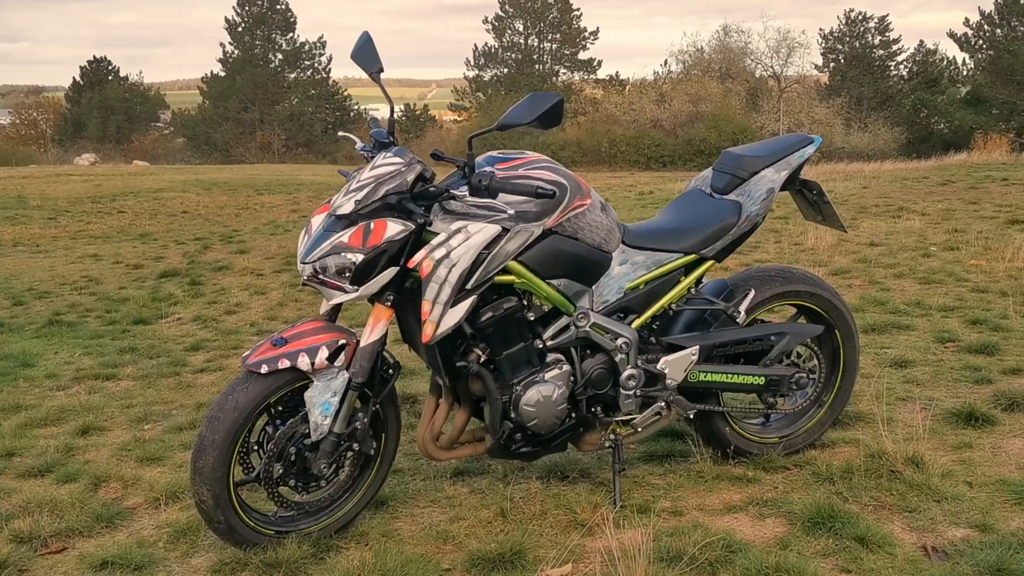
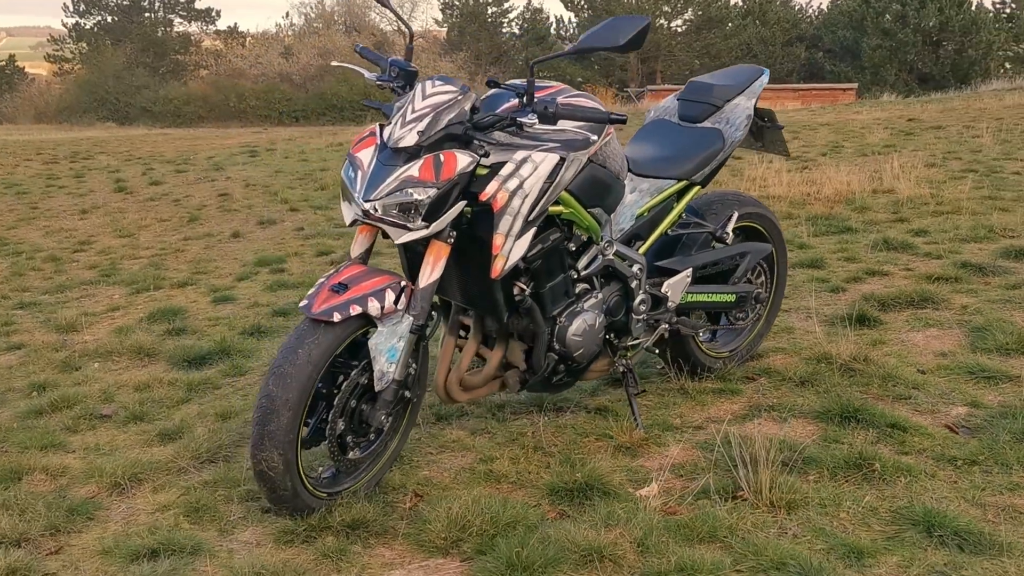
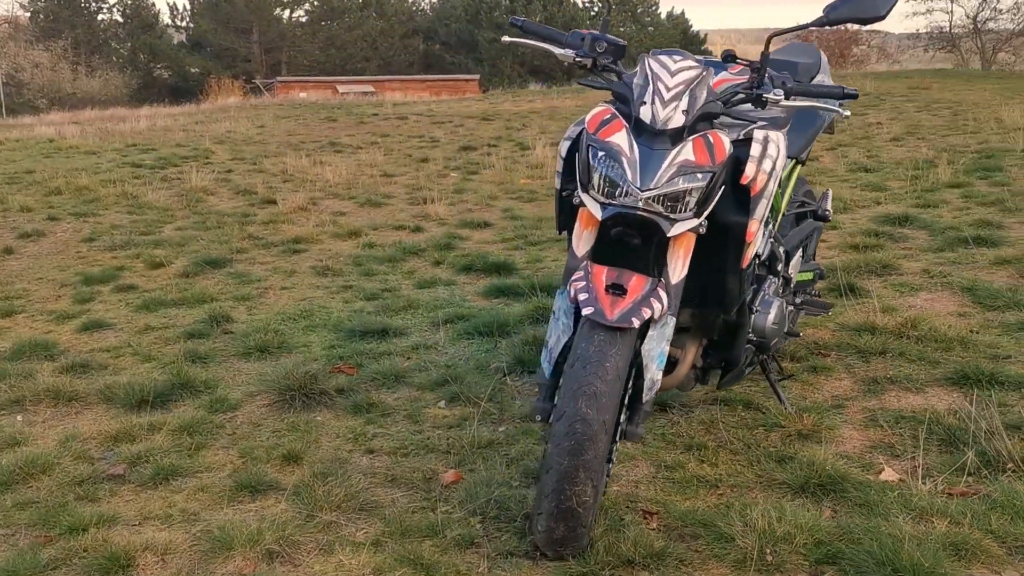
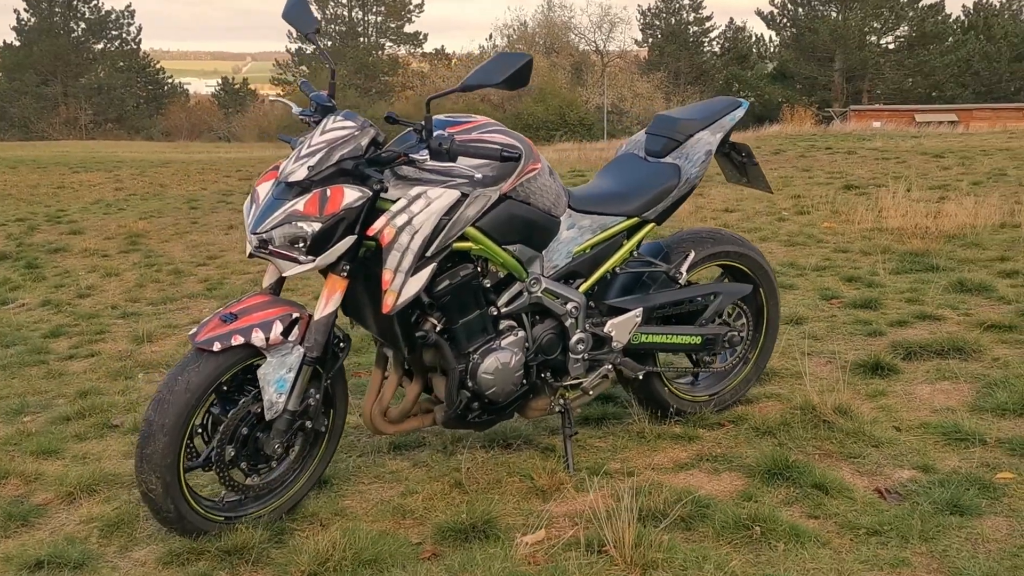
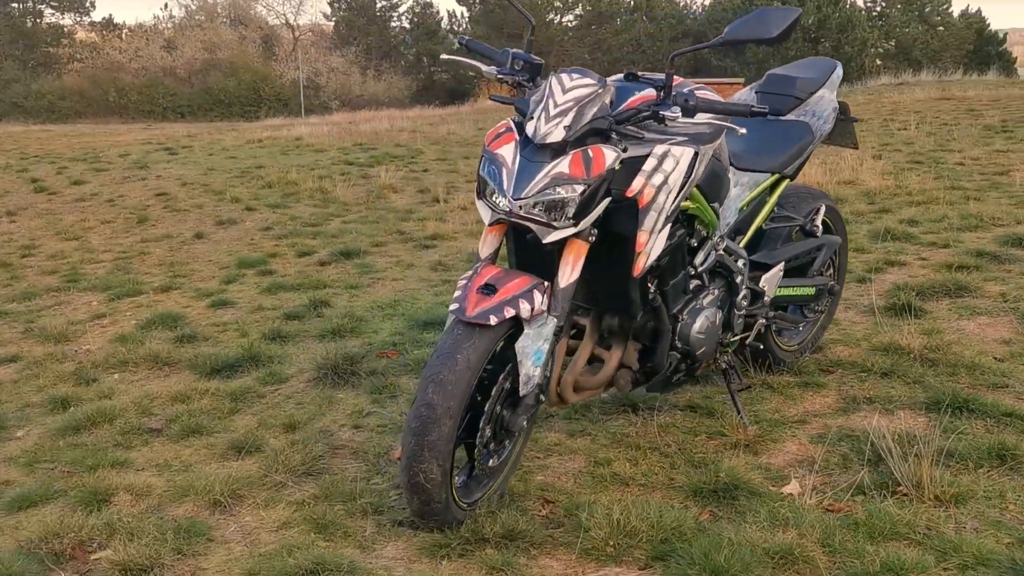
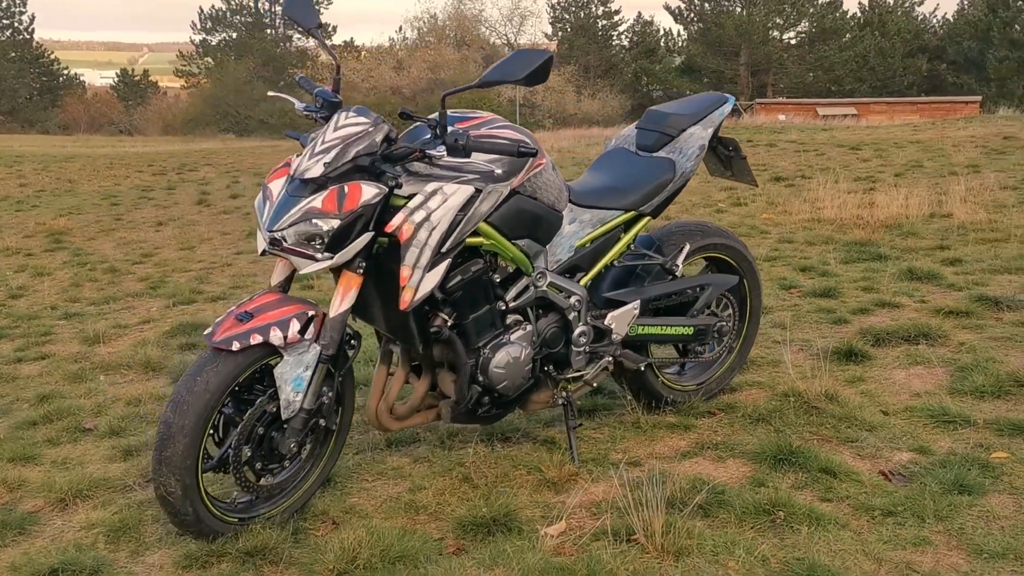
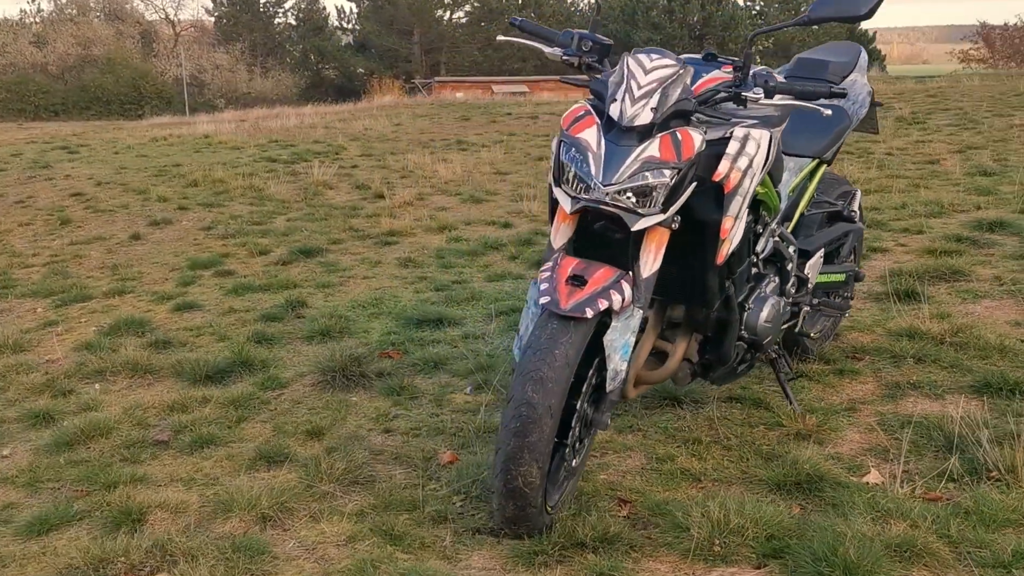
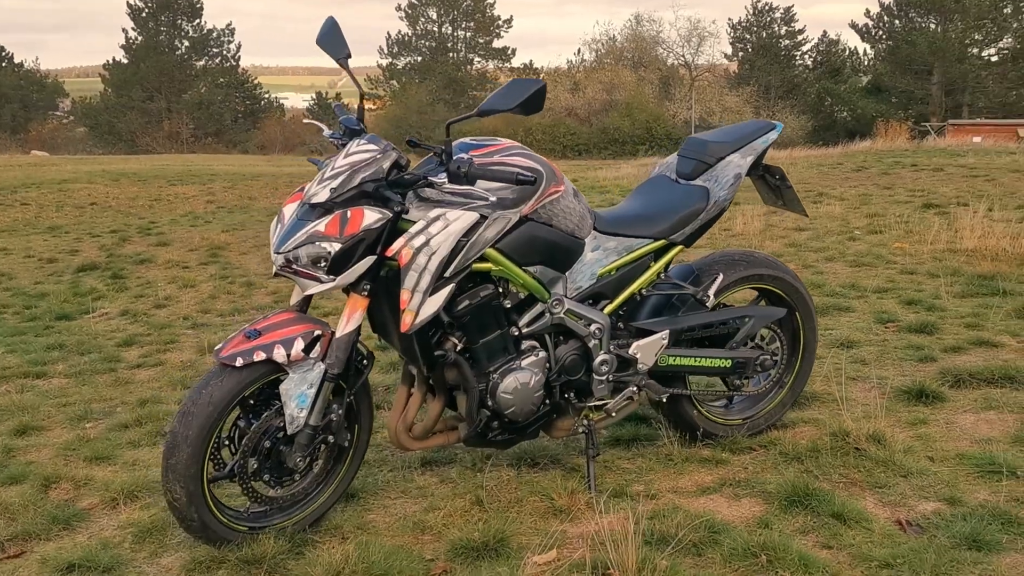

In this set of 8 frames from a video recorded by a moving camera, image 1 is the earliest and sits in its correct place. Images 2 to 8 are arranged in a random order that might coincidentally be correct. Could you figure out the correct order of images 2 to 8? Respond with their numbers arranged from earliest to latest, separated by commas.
8, 4, 6, 2, 5, 7, 3
